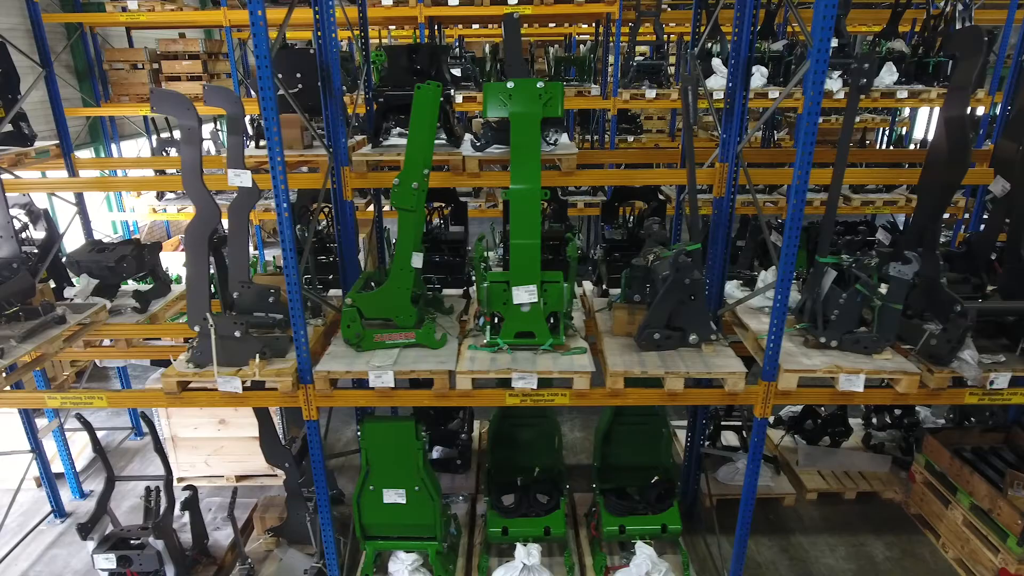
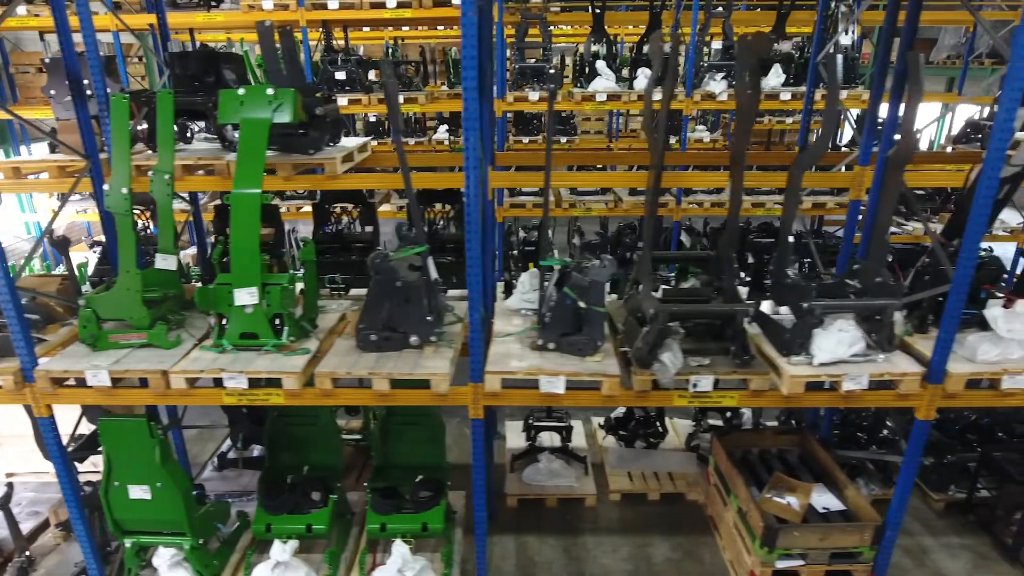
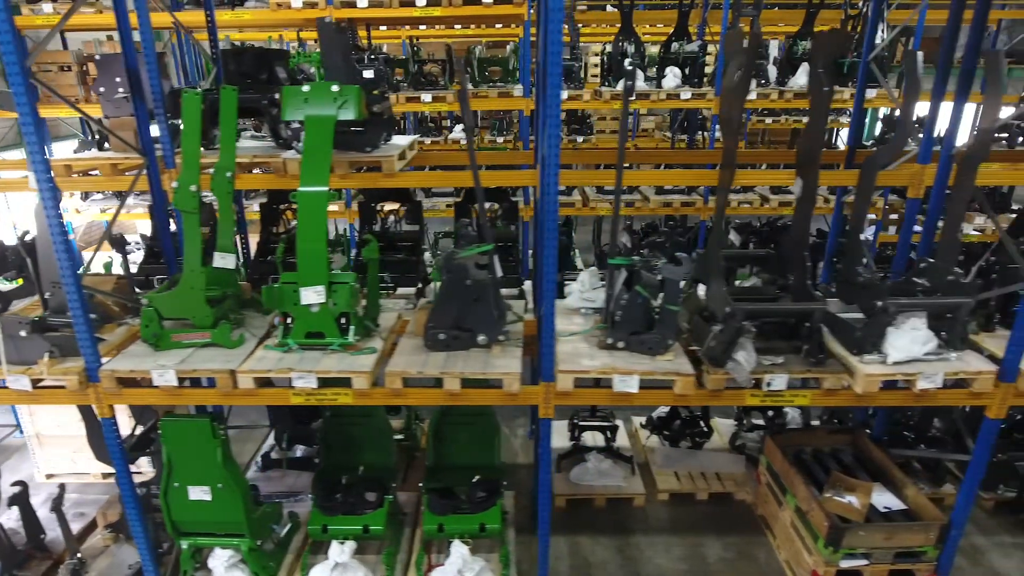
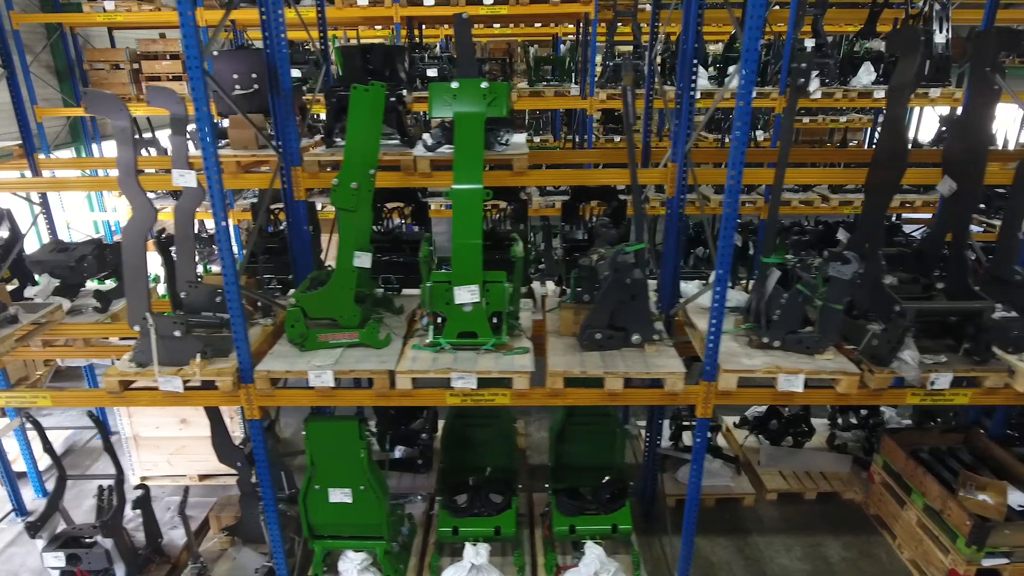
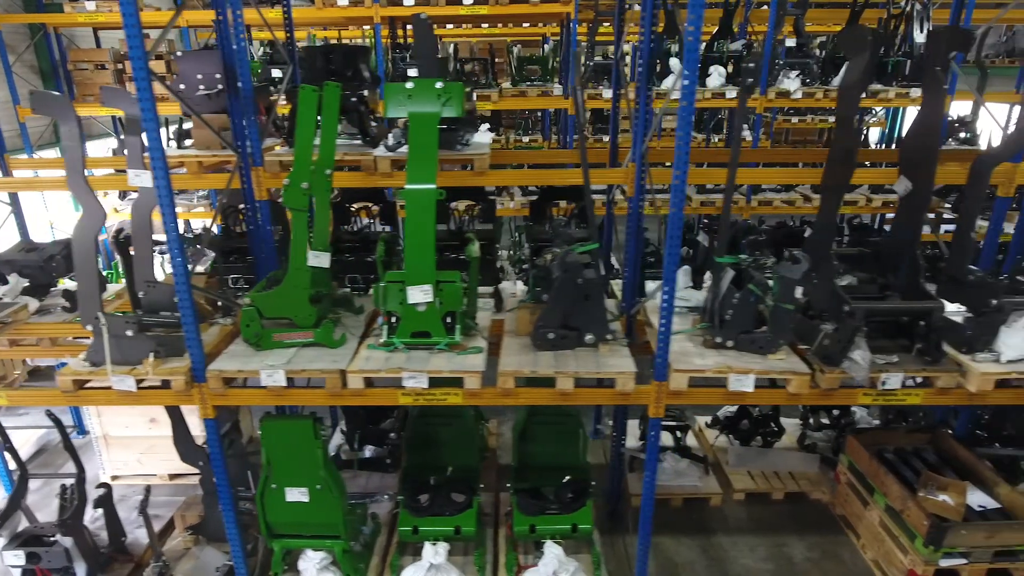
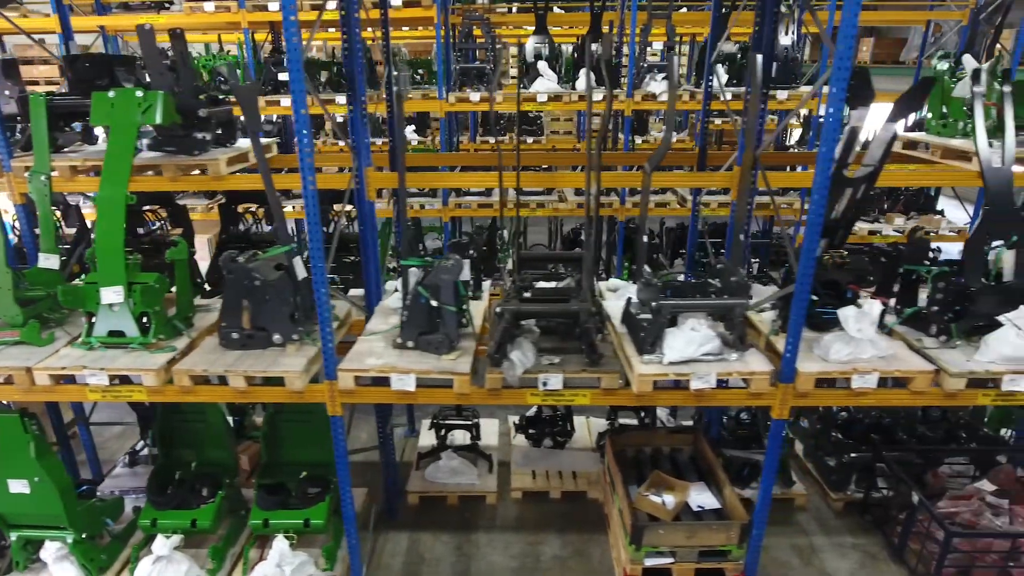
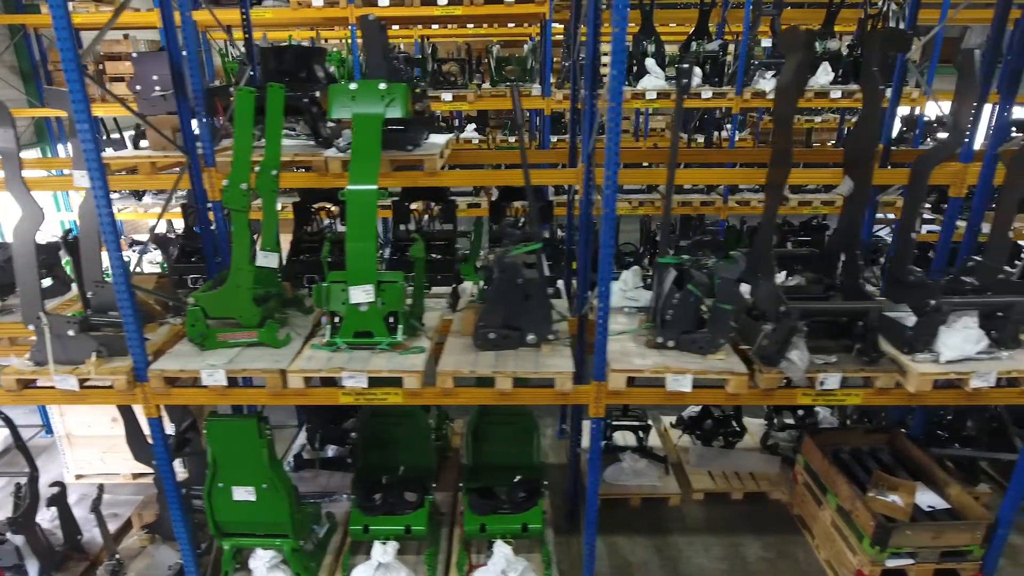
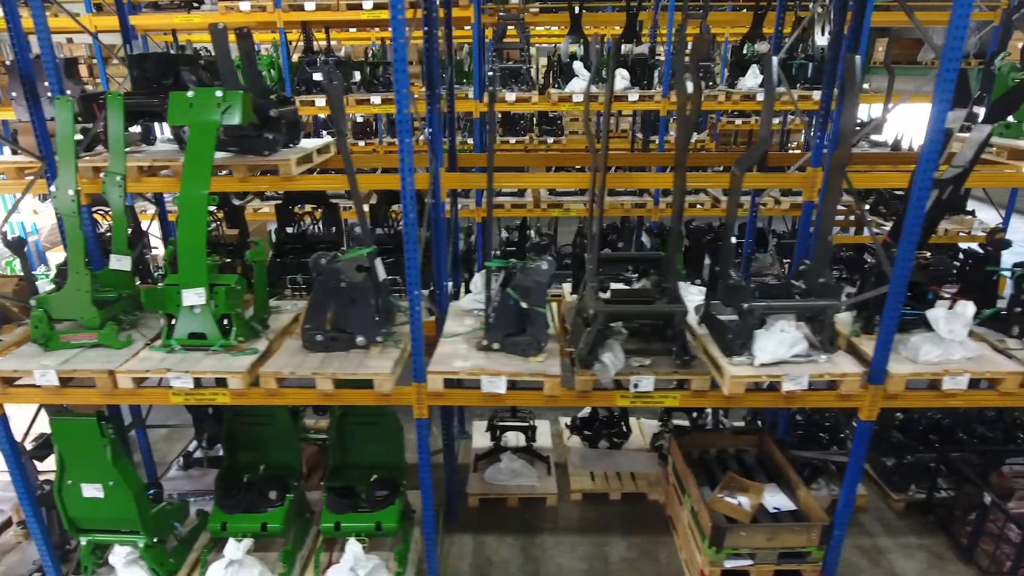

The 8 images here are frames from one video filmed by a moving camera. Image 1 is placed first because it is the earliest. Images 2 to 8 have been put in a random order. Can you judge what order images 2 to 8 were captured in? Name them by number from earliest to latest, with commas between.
4, 5, 7, 3, 2, 8, 6
